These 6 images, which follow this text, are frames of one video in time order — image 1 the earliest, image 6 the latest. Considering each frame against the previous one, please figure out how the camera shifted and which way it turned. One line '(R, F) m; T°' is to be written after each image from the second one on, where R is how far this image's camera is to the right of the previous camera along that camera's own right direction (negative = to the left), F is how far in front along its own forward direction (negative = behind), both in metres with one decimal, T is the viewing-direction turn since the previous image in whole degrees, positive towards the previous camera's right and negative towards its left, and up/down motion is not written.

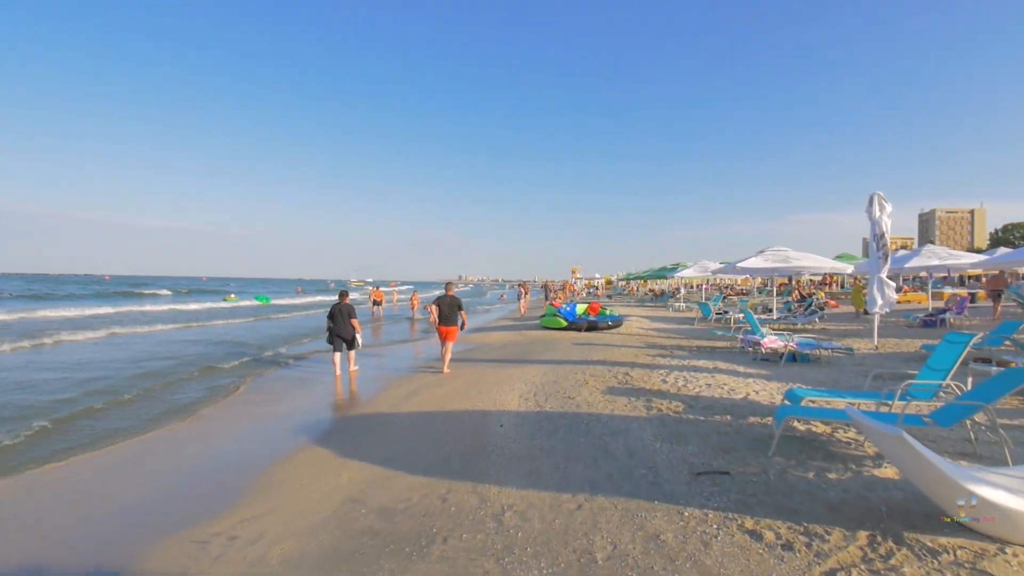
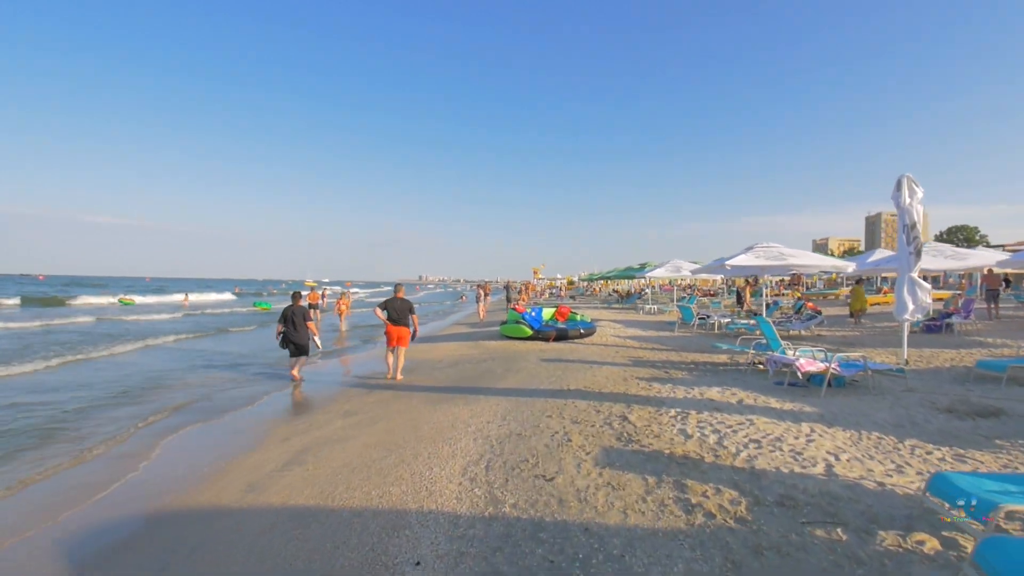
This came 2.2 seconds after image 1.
(+0.2, +2.8) m; +4°
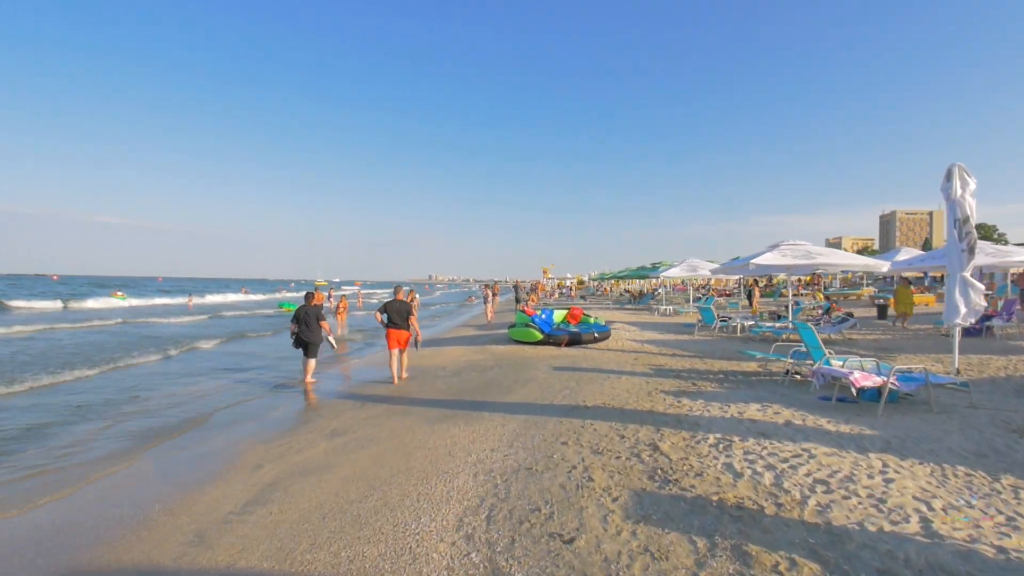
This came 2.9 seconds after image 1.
(0.0, +0.9) m; -1°
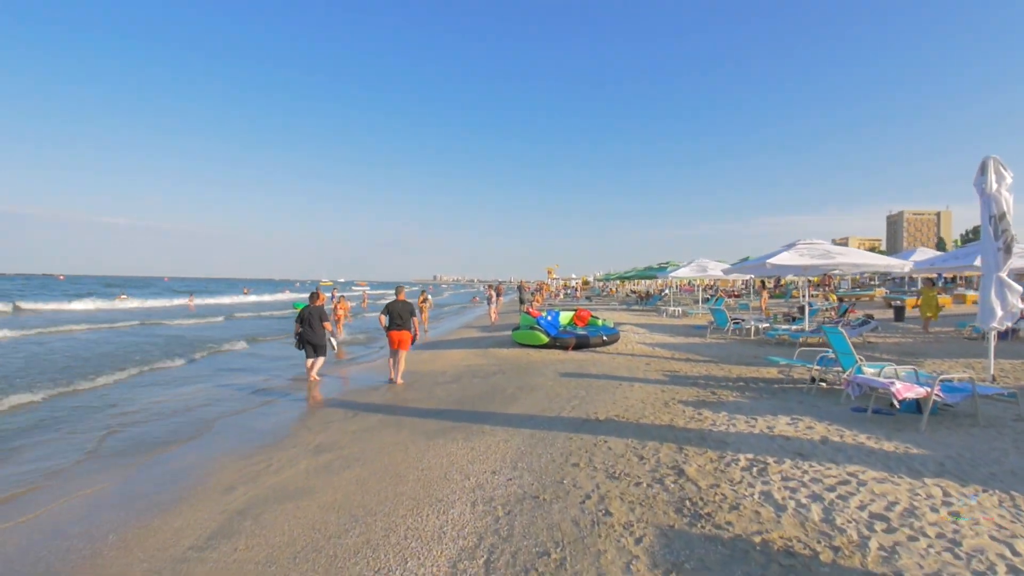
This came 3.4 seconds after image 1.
(0.0, +0.6) m; 0°
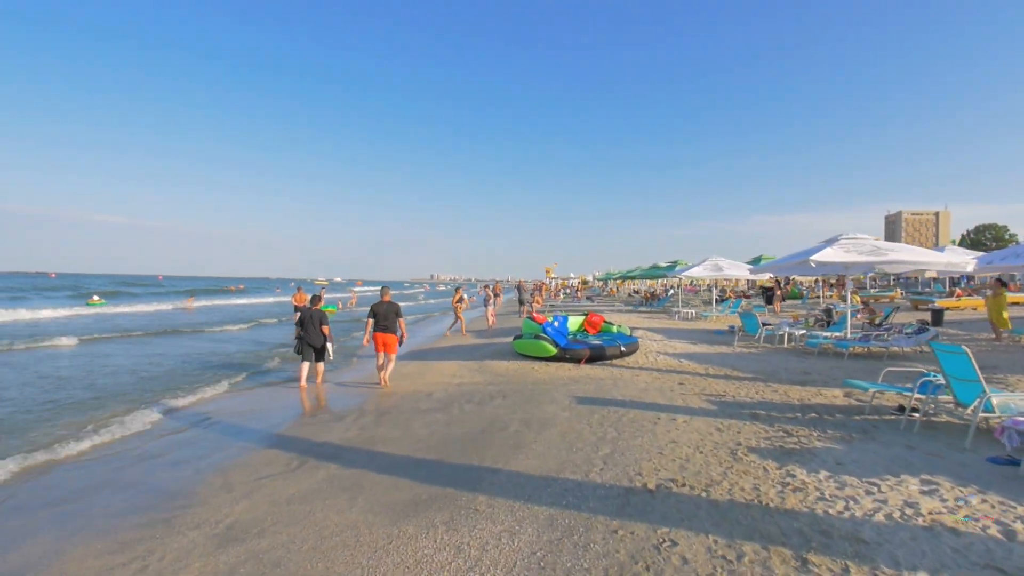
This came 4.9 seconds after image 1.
(-0.1, +1.9) m; 0°
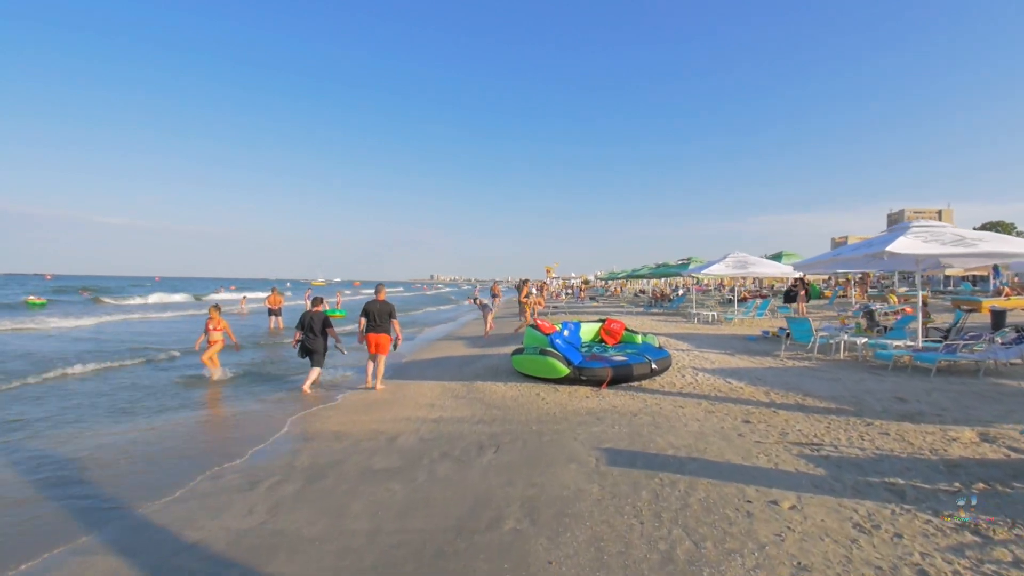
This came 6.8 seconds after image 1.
(0.0, +2.2) m; 0°
